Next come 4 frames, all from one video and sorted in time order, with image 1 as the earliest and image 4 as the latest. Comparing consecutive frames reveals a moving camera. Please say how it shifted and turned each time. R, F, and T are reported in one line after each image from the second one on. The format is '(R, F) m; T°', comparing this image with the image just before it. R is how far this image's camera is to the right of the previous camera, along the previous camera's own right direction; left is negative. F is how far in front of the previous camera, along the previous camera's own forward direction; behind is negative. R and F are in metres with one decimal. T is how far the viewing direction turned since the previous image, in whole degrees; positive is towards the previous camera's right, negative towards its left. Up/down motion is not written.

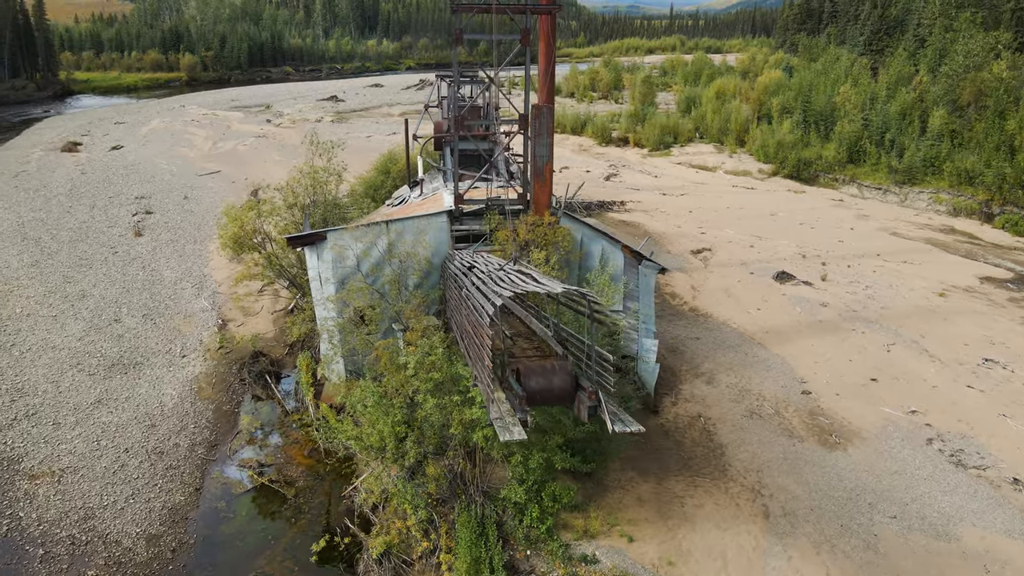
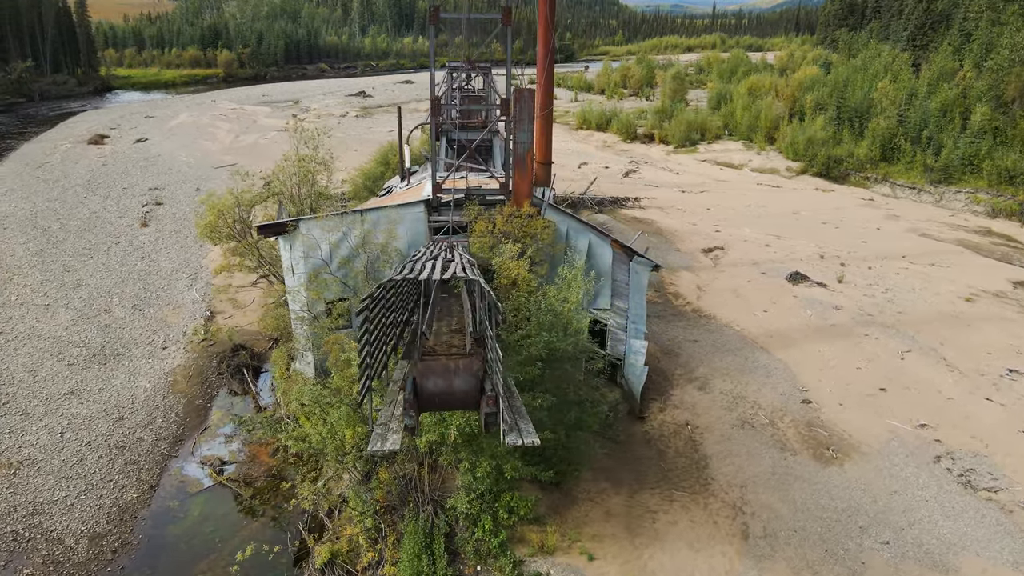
(+0.9, +0.7) m; -3°
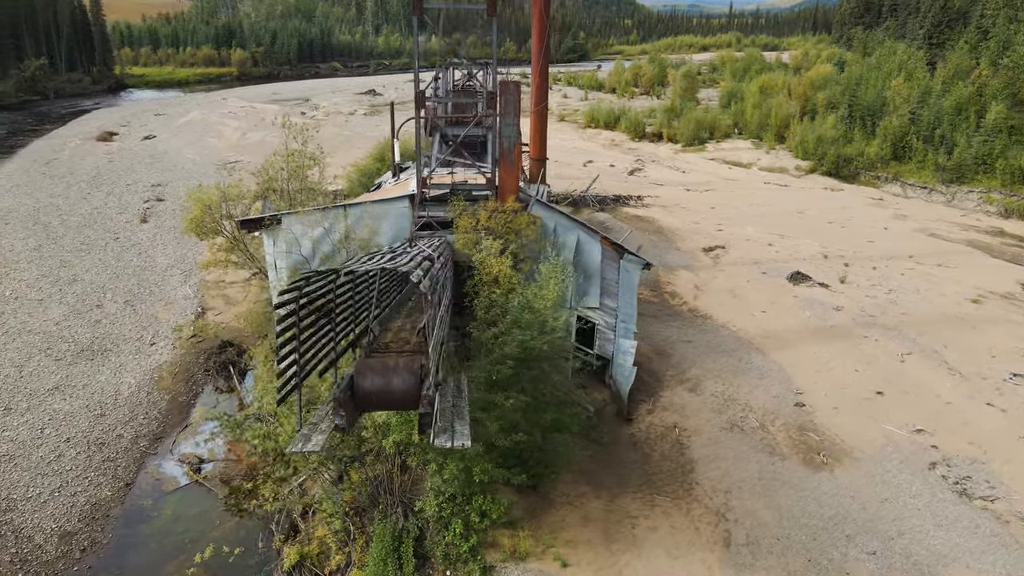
(+0.4, +0.3) m; -1°
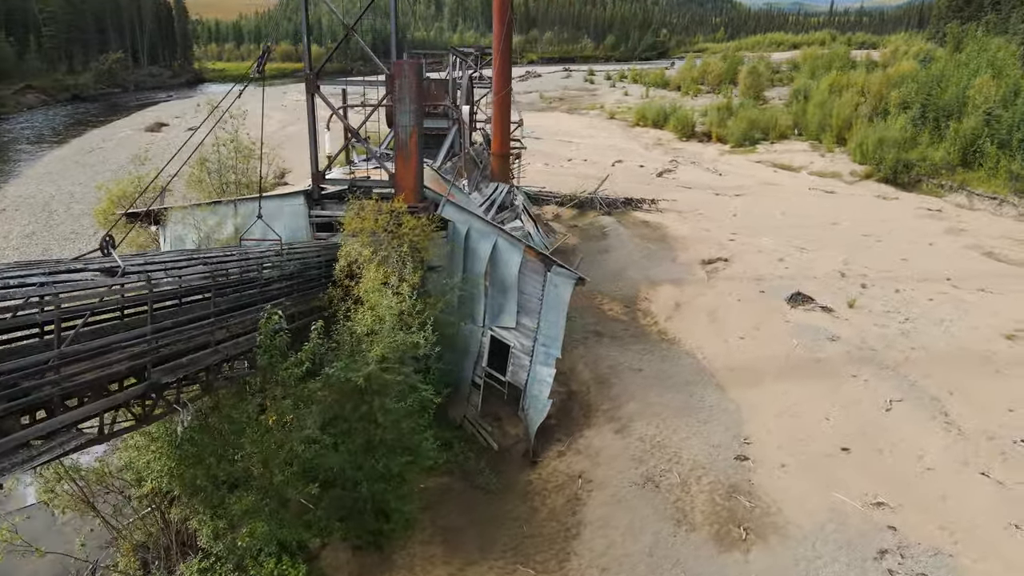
(+2.4, +1.7) m; -7°
